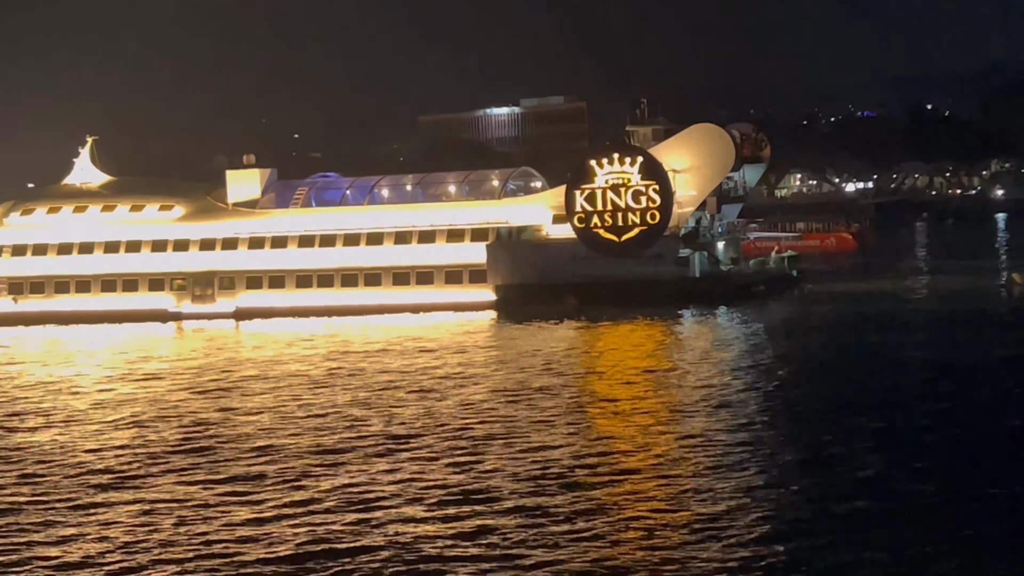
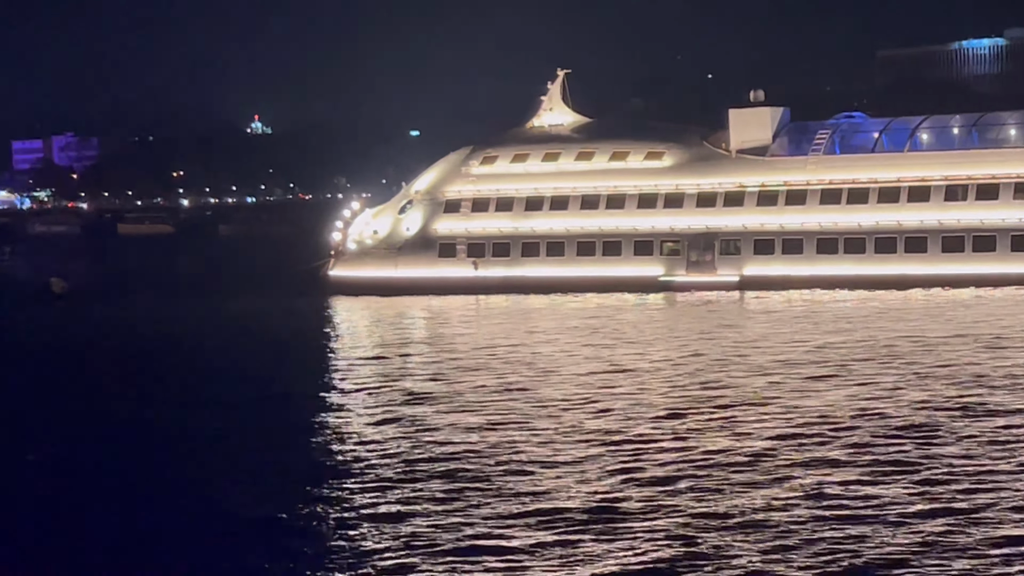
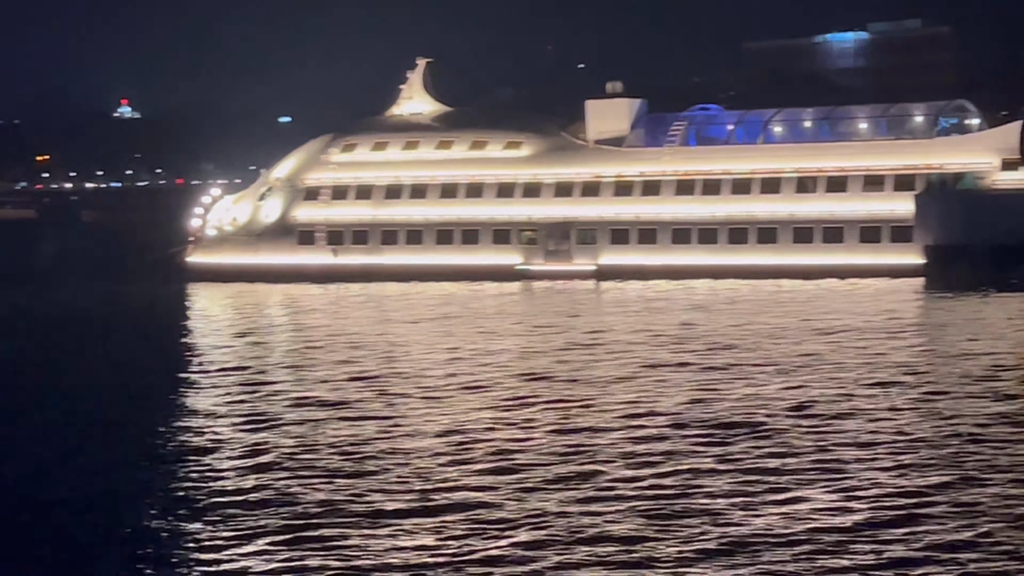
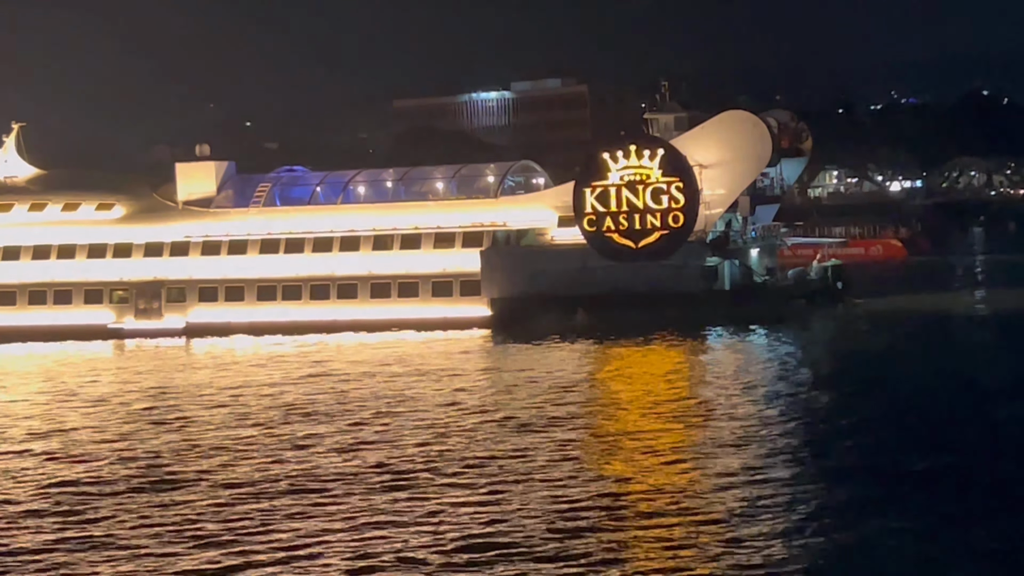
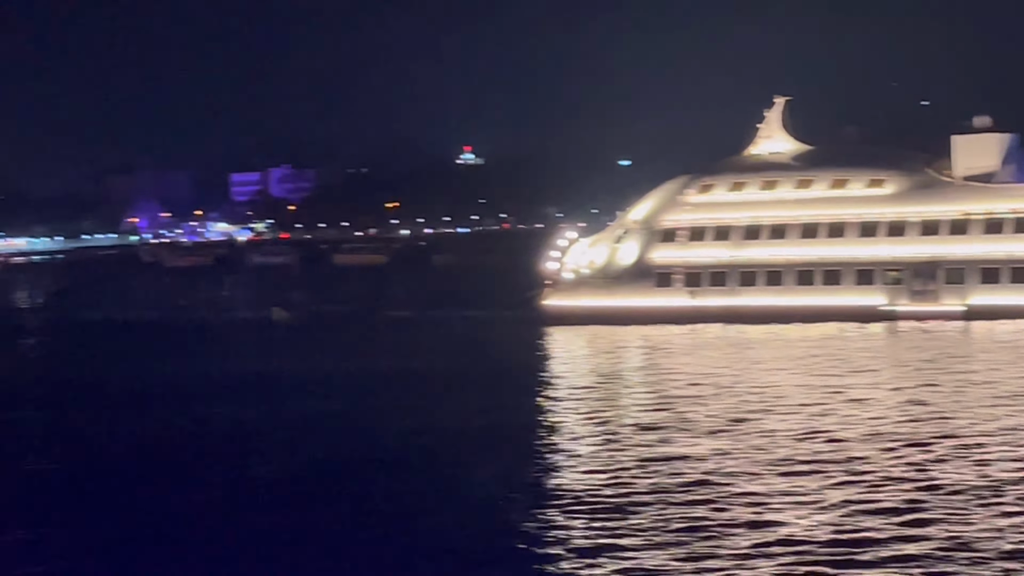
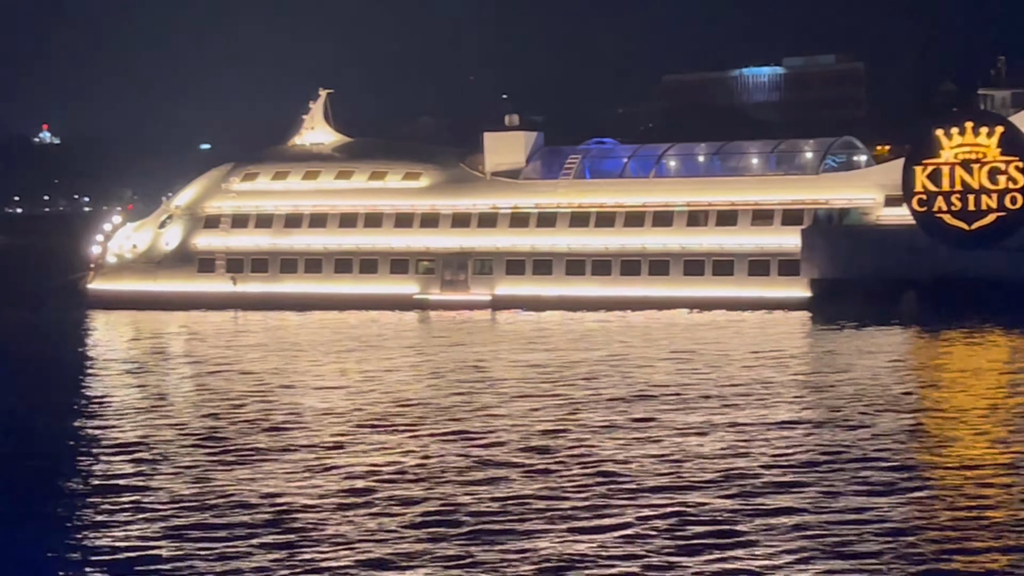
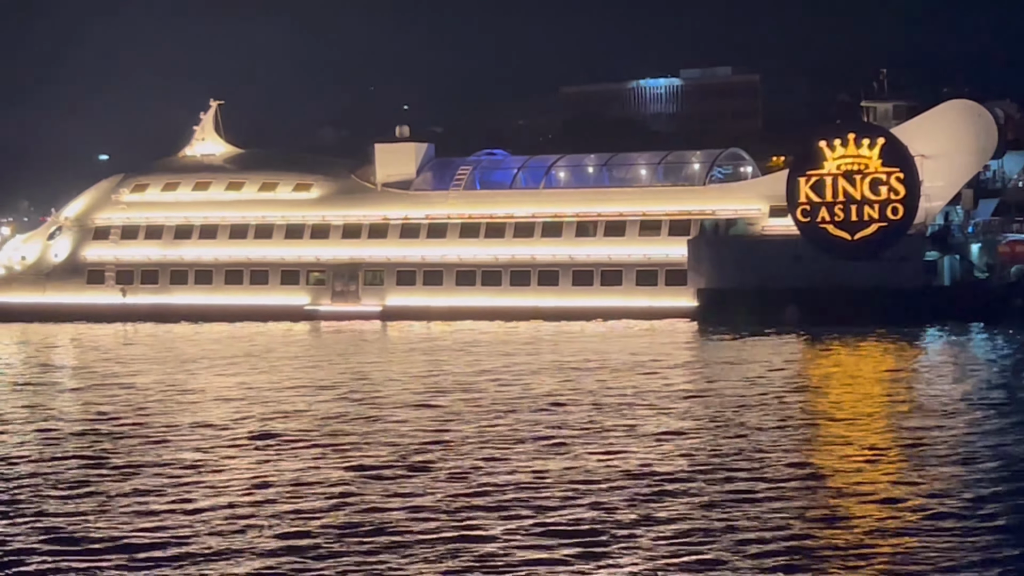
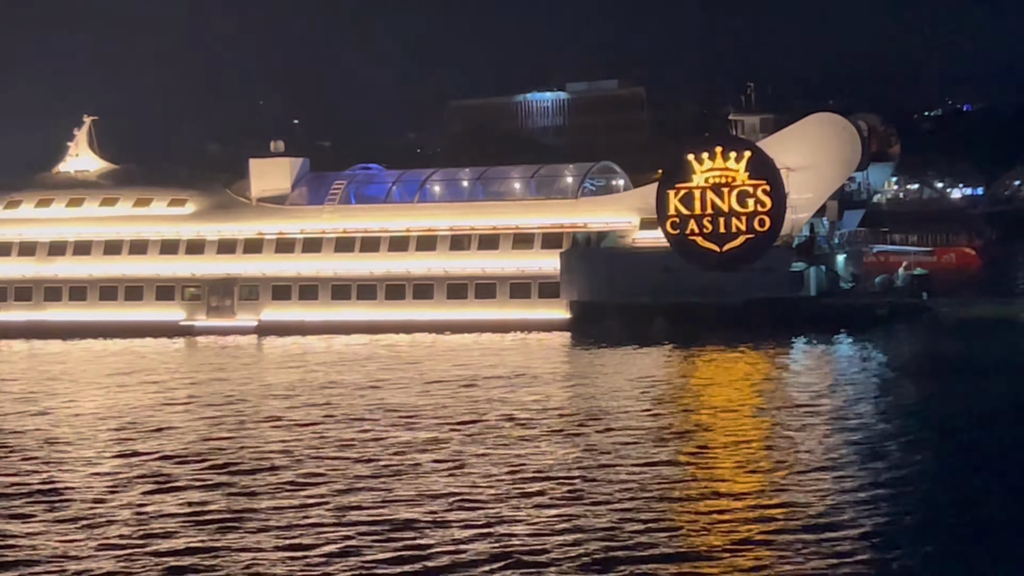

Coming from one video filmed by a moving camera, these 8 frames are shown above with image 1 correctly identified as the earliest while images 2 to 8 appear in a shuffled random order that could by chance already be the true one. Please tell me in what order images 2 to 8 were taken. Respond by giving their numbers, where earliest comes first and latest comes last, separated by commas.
4, 8, 7, 6, 3, 2, 5
